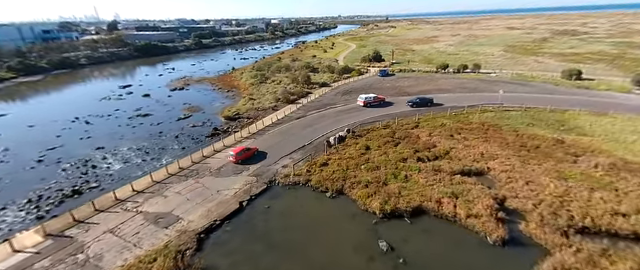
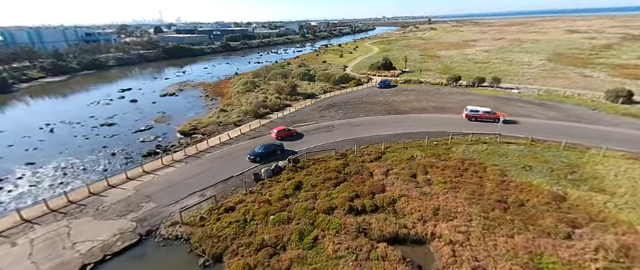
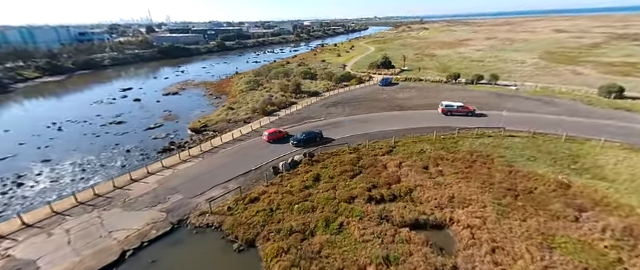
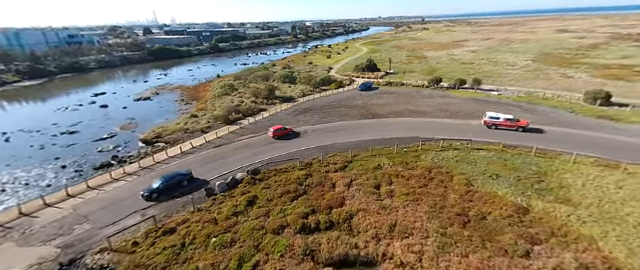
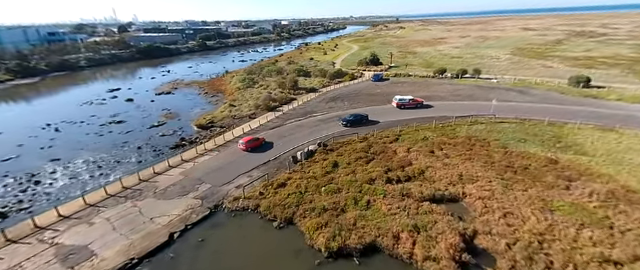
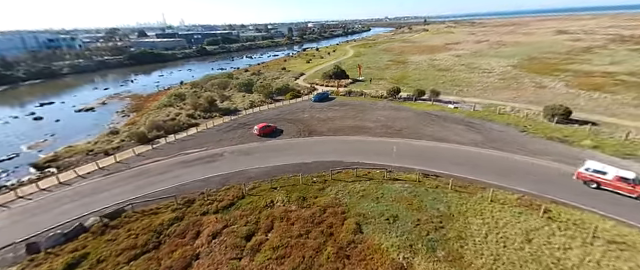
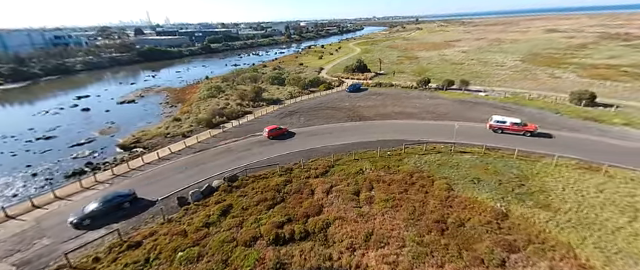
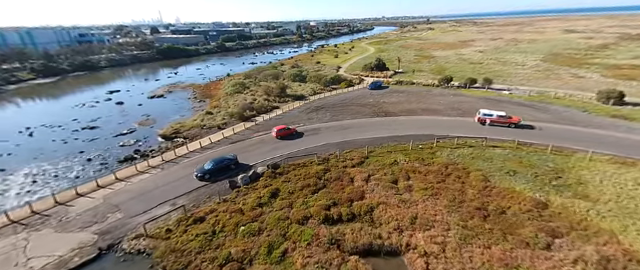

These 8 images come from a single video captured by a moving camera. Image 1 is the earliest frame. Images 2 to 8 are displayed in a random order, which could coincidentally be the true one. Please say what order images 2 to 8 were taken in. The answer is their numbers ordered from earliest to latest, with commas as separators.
5, 3, 2, 8, 4, 7, 6
